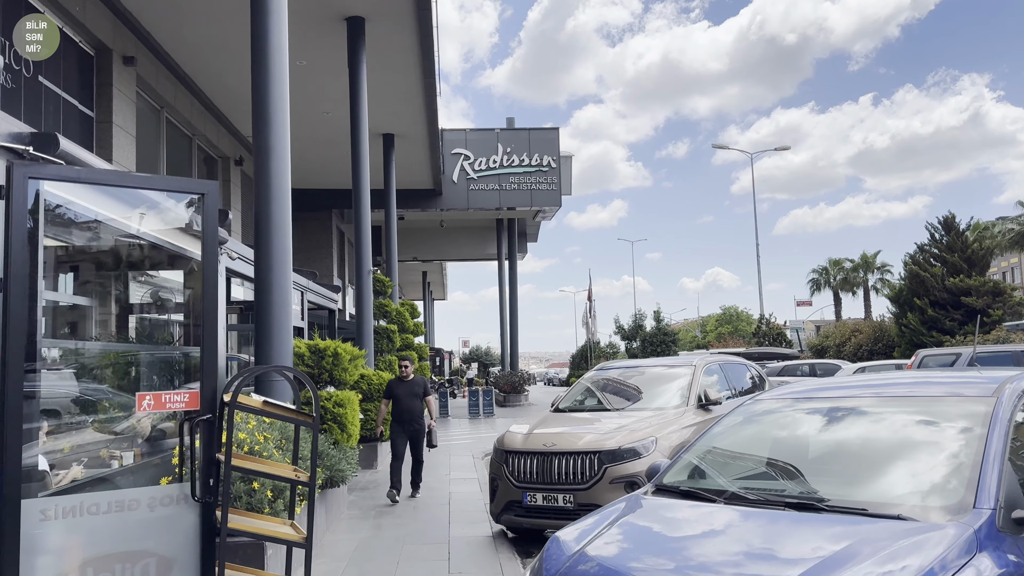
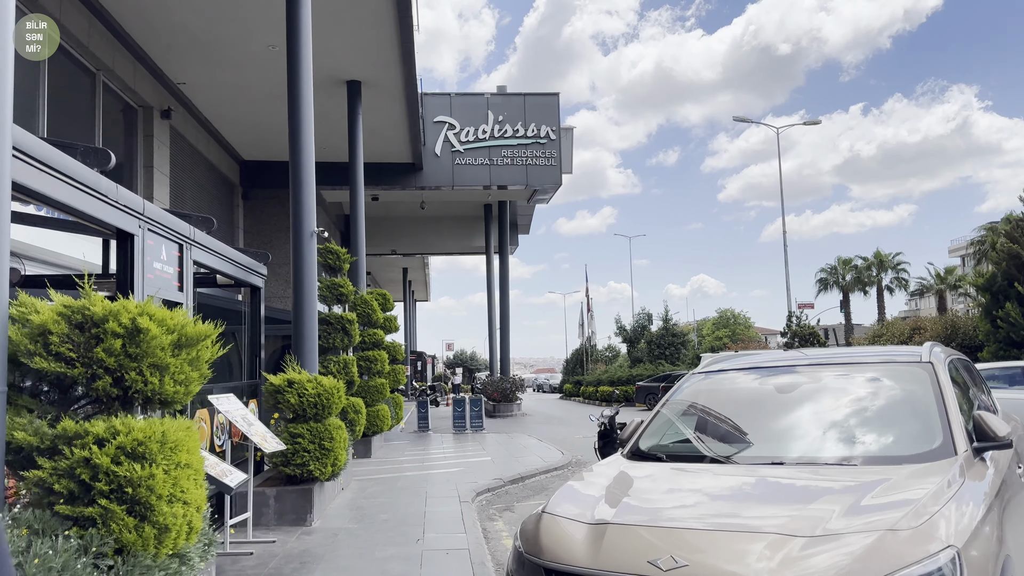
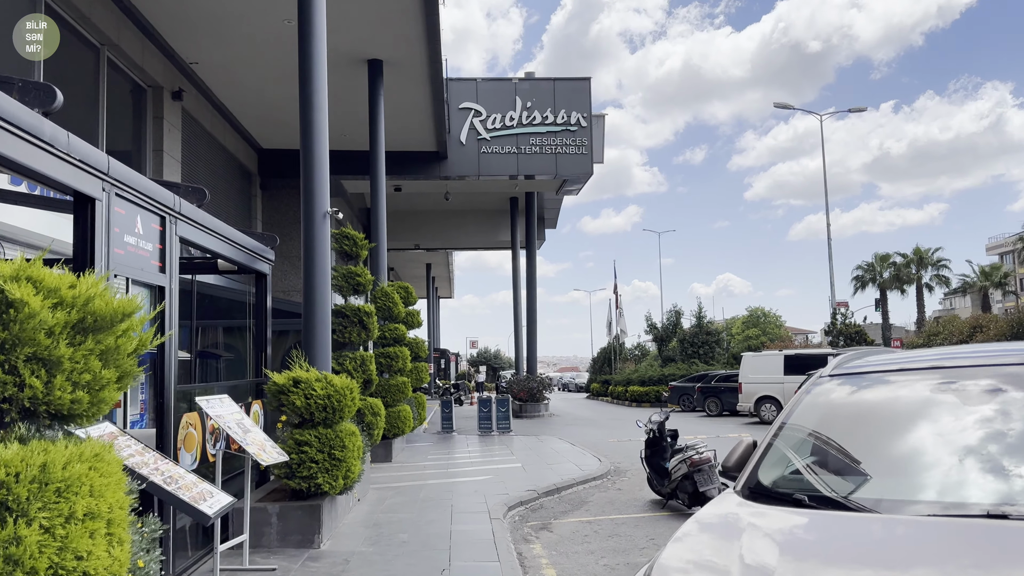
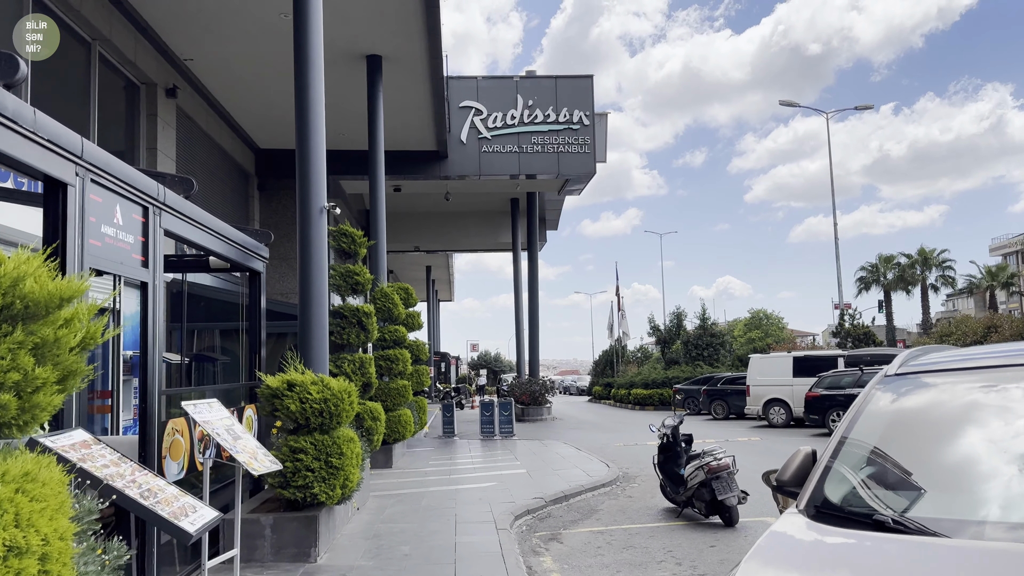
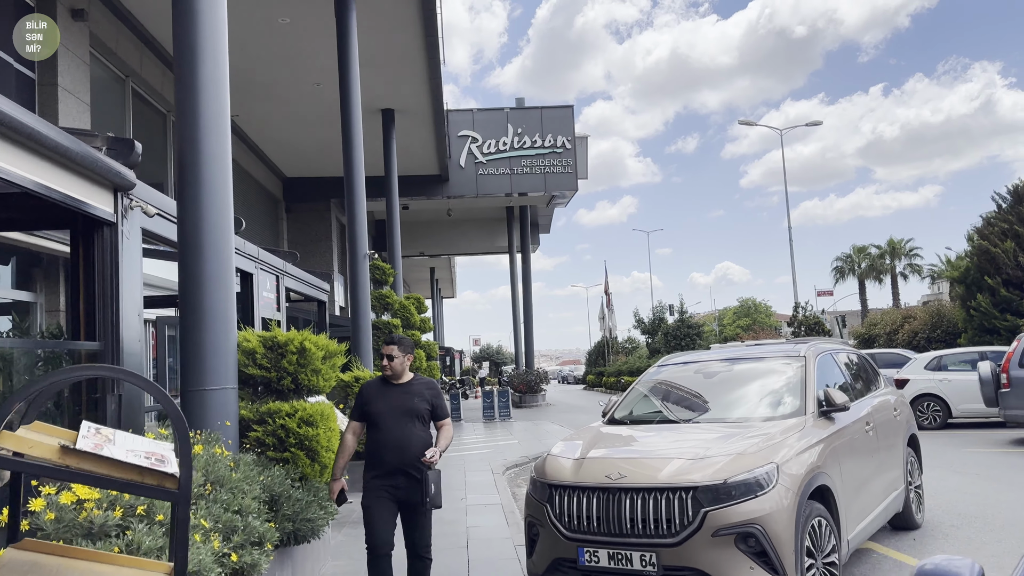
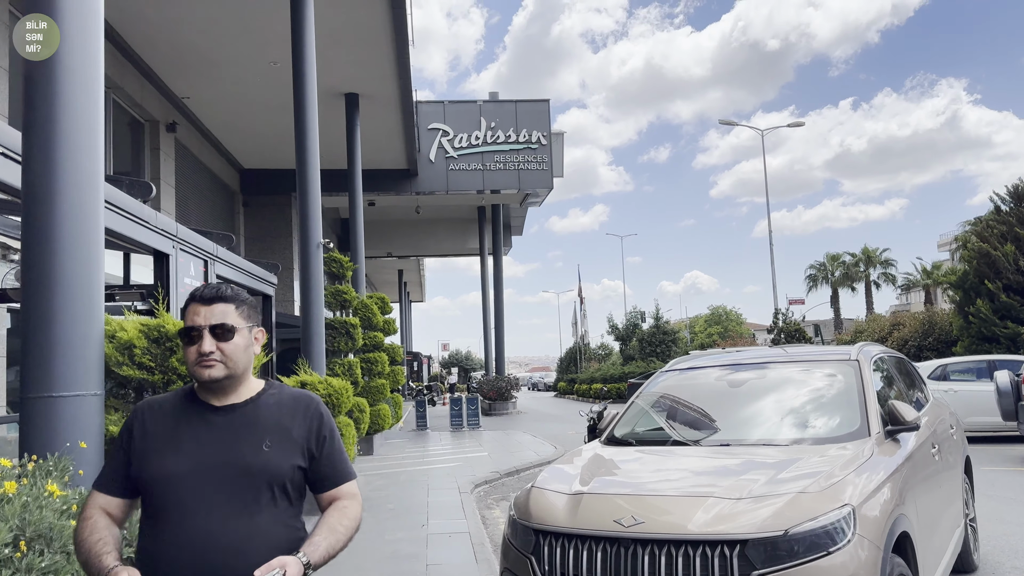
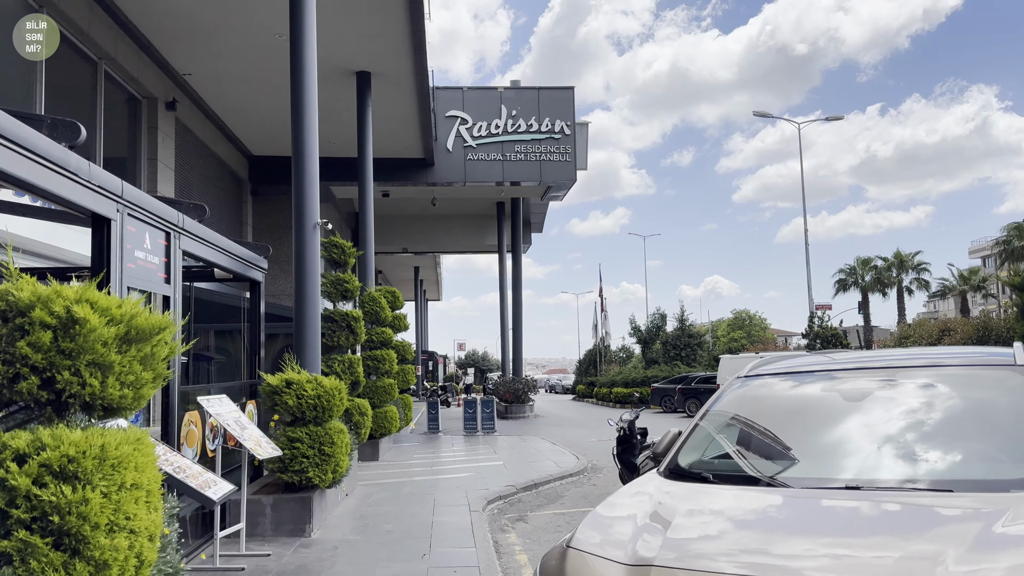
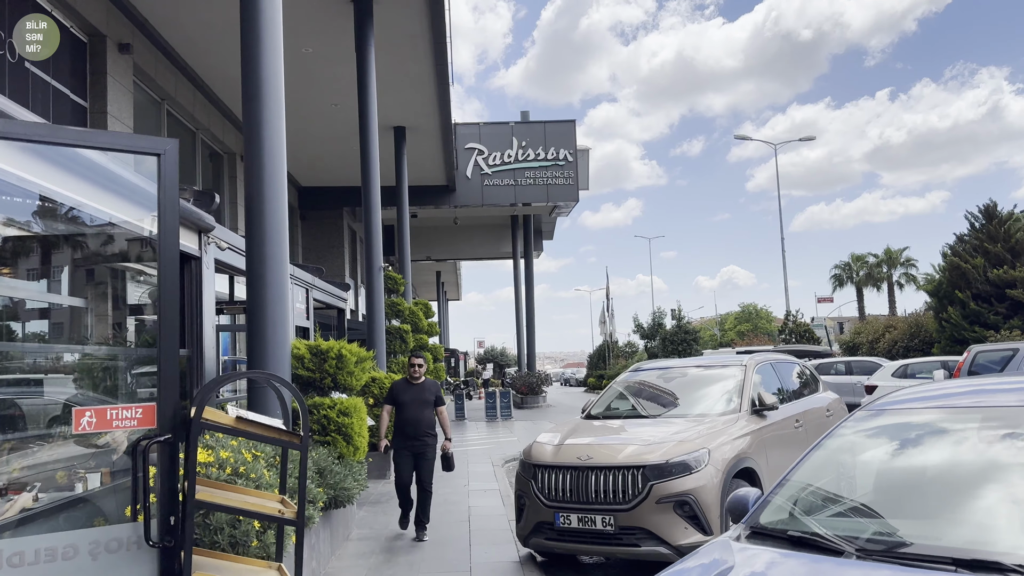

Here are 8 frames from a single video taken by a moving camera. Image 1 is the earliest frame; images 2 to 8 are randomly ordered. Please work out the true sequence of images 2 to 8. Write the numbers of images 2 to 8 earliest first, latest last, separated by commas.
8, 5, 6, 2, 7, 3, 4
